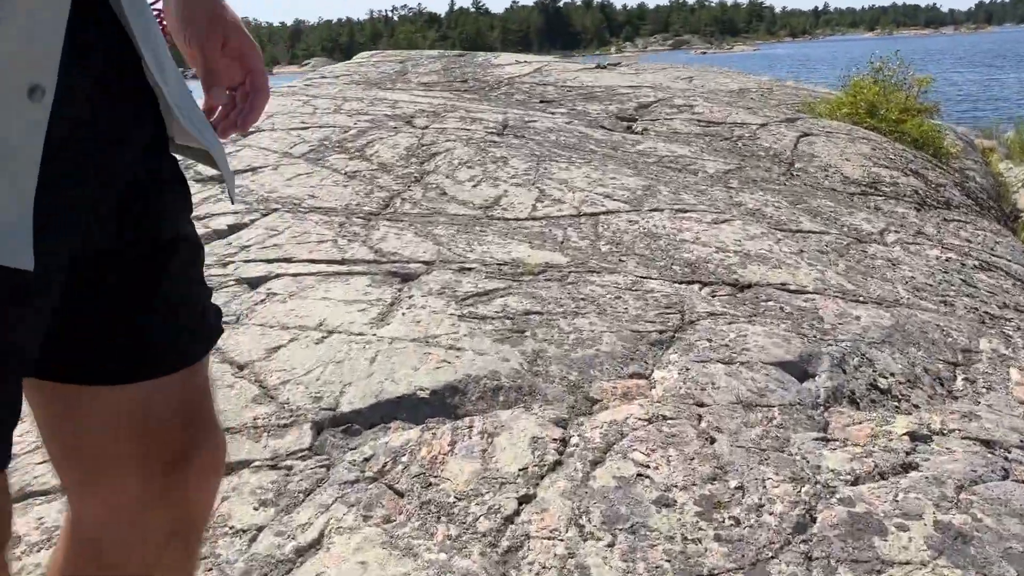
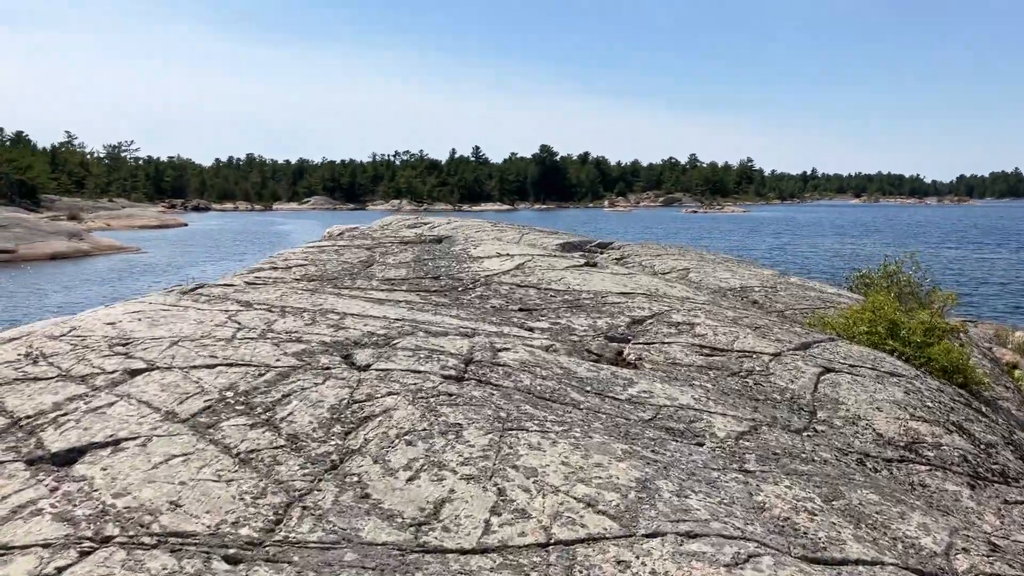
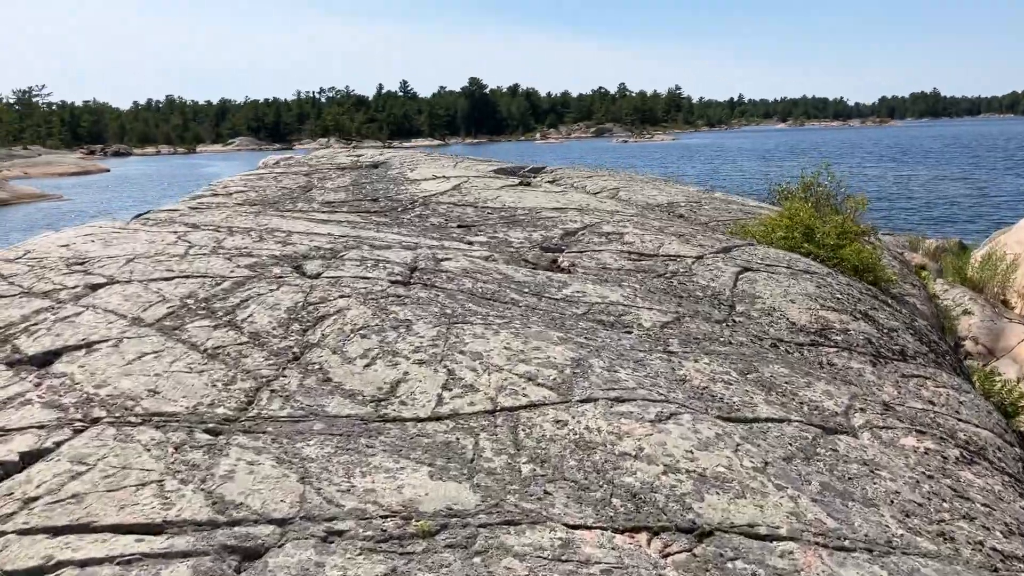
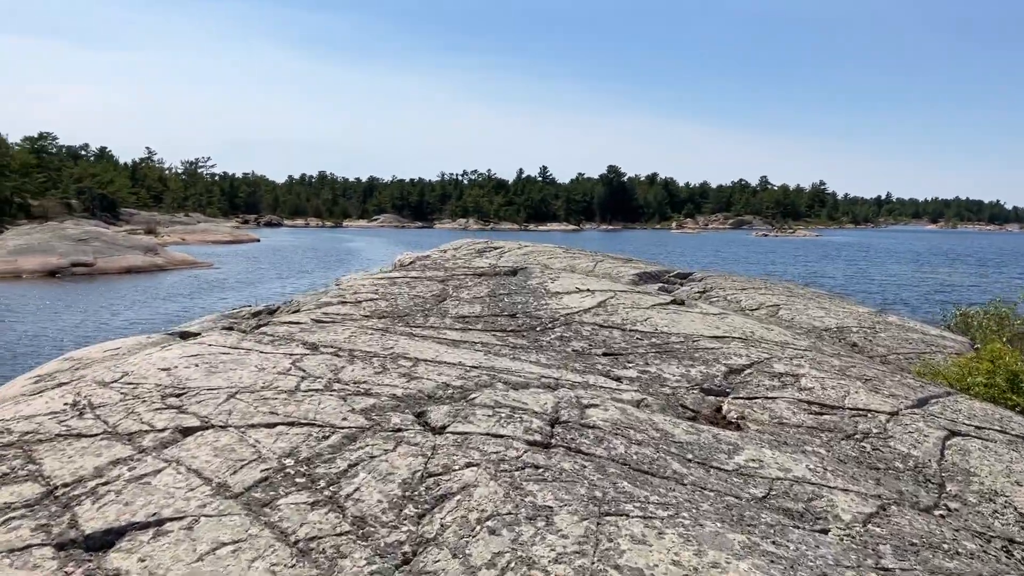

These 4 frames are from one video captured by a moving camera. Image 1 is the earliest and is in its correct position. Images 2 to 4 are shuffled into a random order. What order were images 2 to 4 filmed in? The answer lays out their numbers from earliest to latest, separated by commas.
3, 2, 4
